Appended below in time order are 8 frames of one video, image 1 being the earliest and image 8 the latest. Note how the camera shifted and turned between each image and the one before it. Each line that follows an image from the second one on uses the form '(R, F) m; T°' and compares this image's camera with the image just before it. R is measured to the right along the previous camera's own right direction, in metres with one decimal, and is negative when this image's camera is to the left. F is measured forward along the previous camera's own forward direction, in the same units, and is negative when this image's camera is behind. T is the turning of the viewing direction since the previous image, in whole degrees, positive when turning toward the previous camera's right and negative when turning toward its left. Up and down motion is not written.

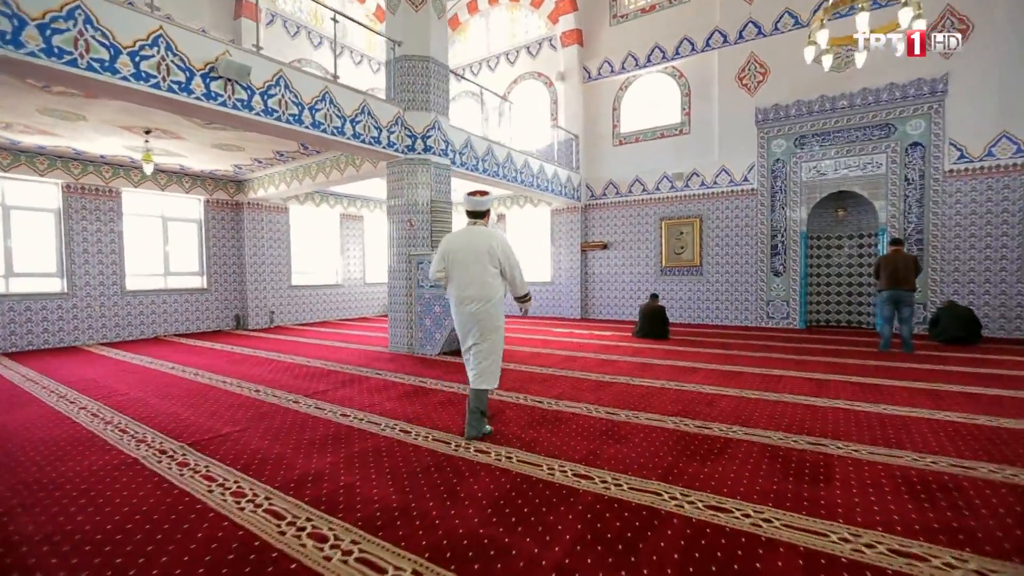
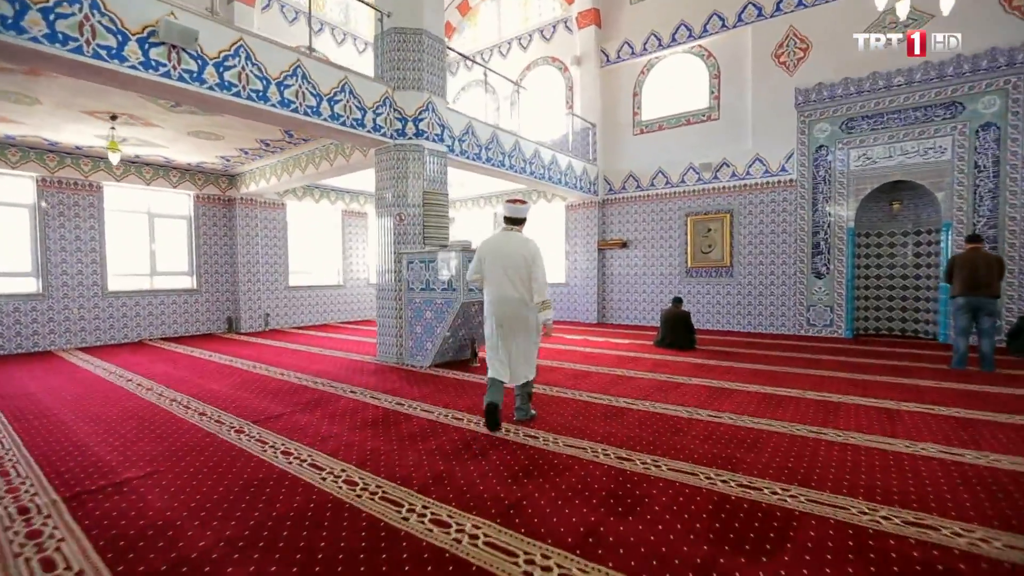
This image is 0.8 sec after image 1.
(+0.2, +0.7) m; -3°
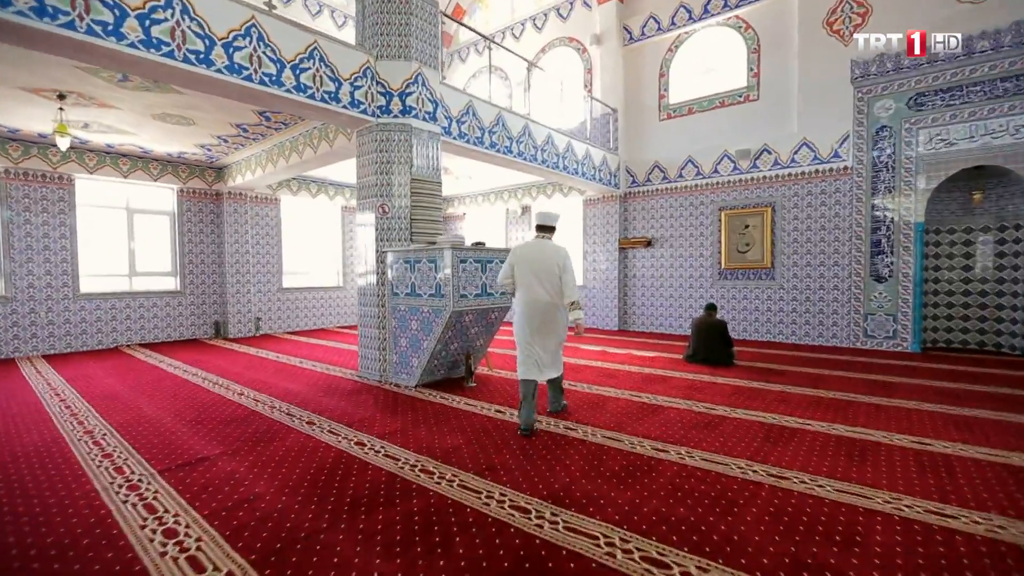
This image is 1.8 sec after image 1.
(+0.2, +0.8) m; -3°
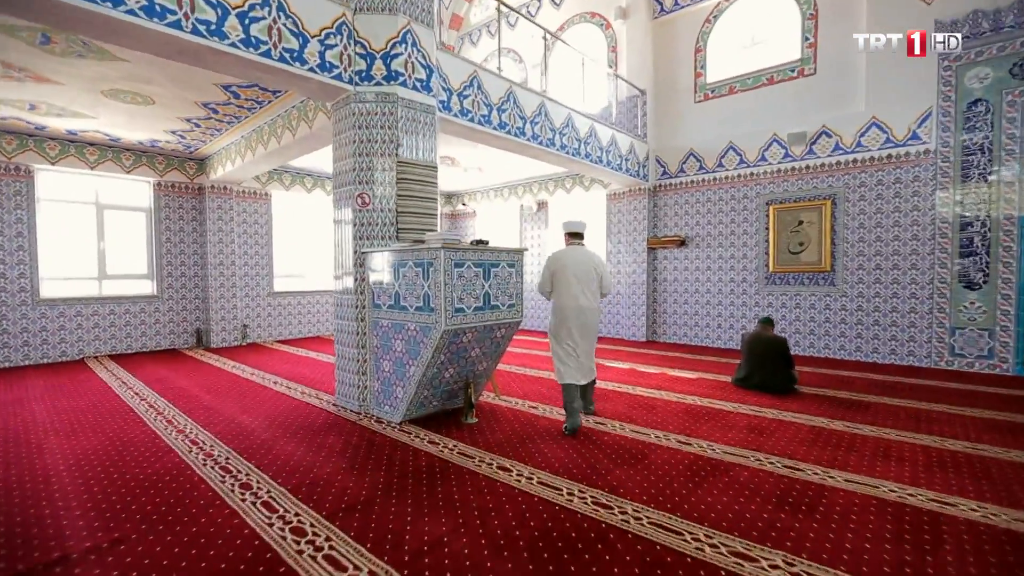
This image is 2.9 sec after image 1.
(0.0, +0.9) m; -2°
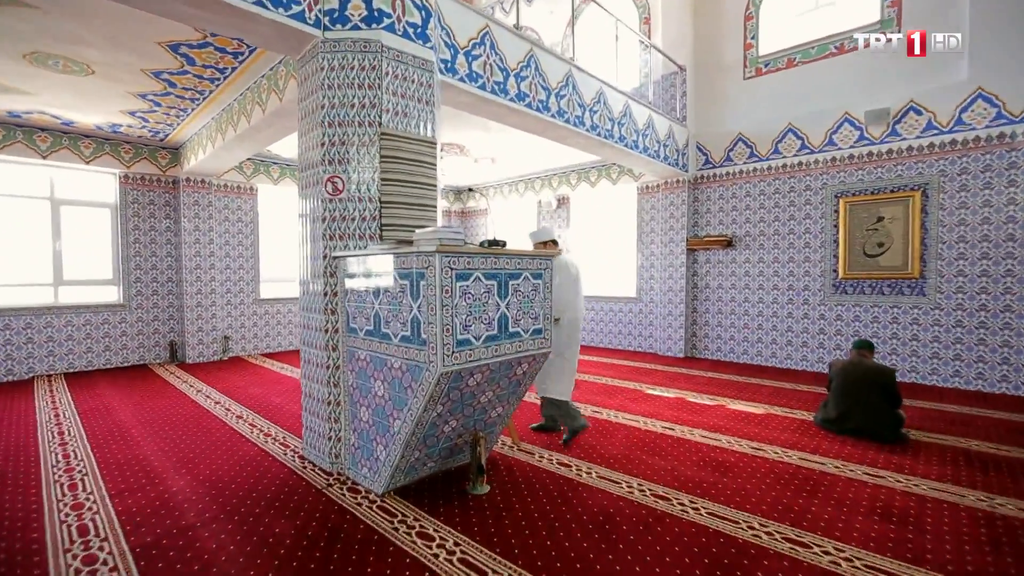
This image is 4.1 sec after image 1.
(-0.1, +0.9) m; -1°
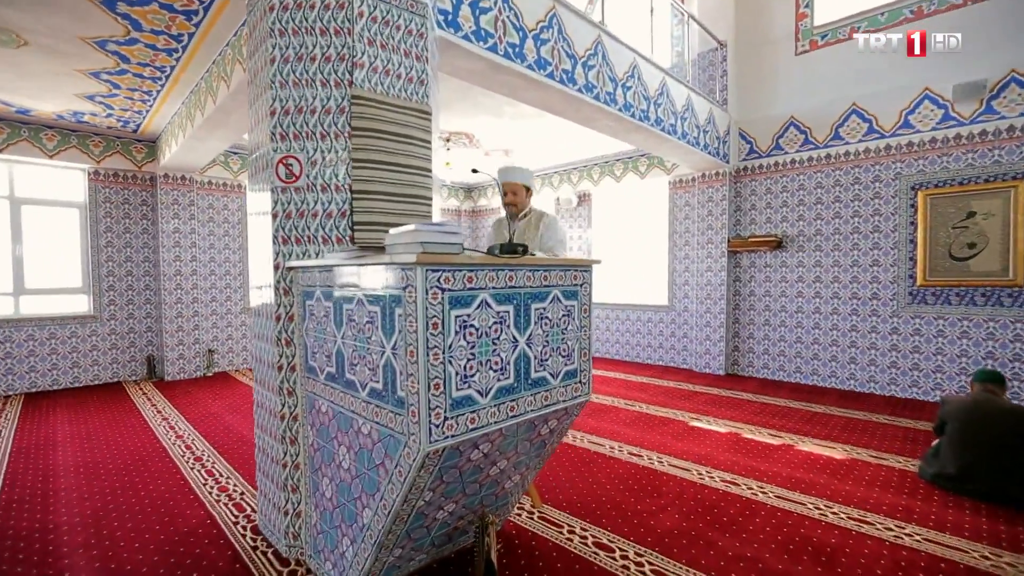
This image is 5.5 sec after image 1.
(0.0, +0.7) m; -2°
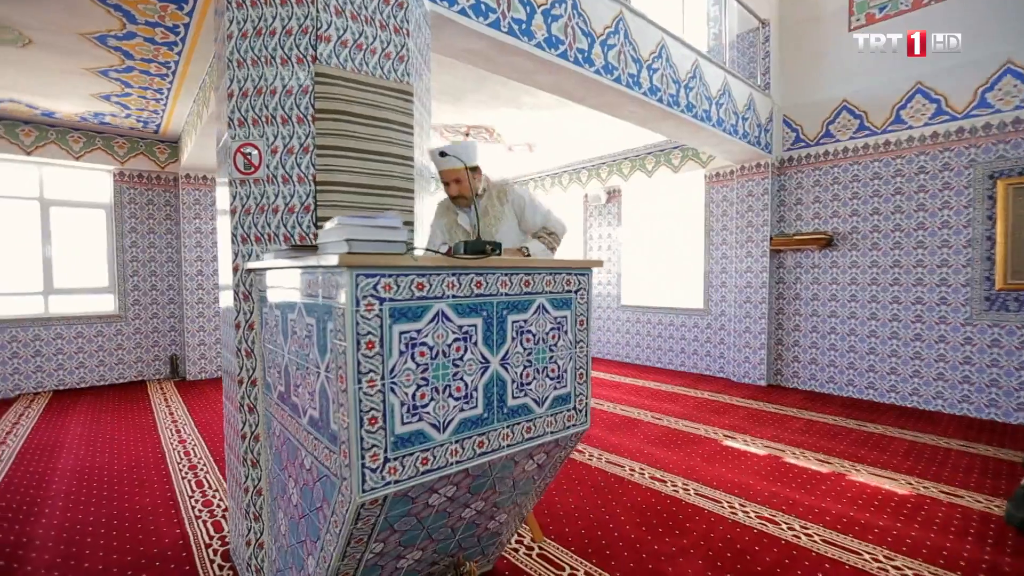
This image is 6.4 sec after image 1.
(+0.2, +0.3) m; -4°
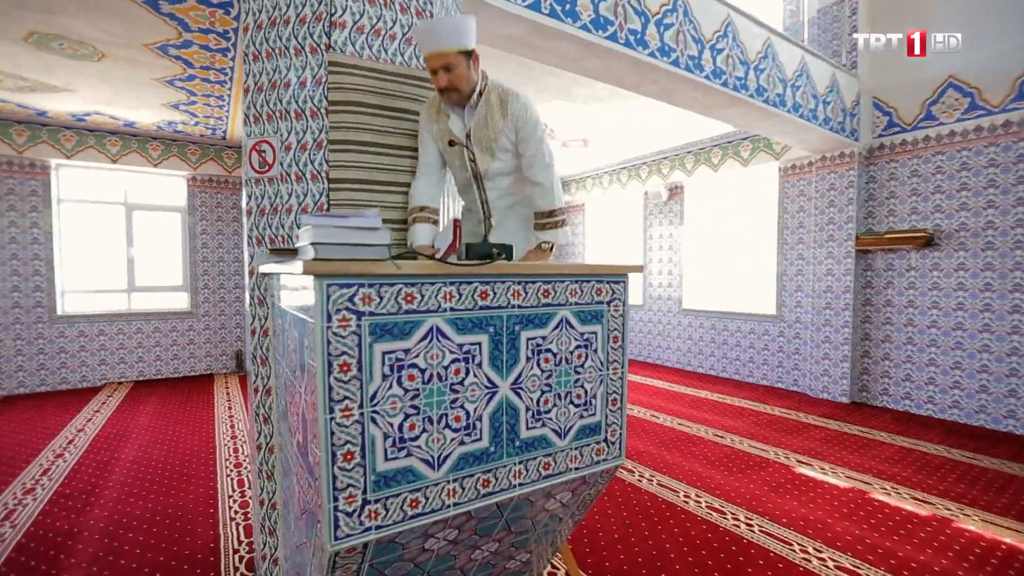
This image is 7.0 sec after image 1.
(+0.1, +0.2) m; -7°
